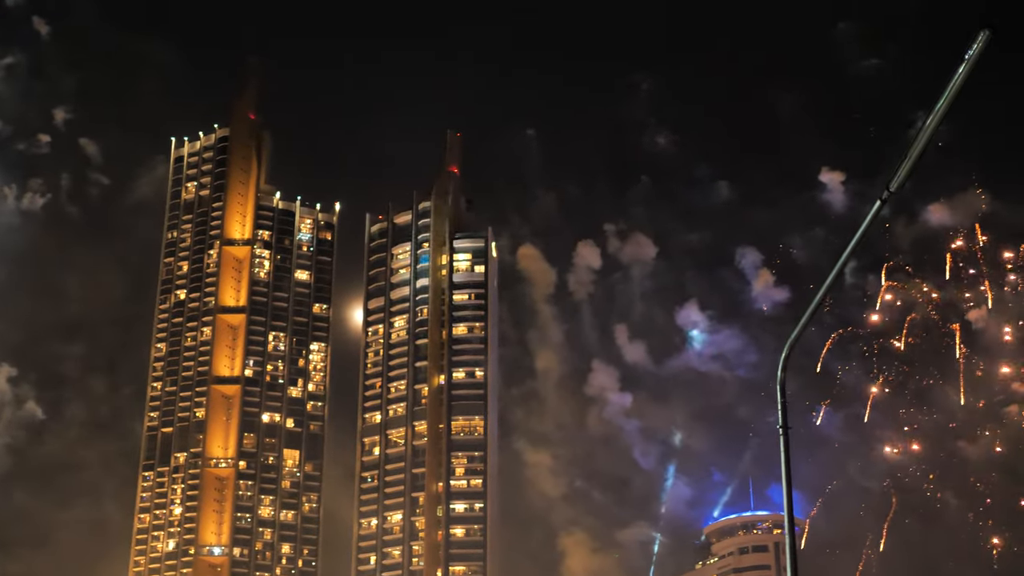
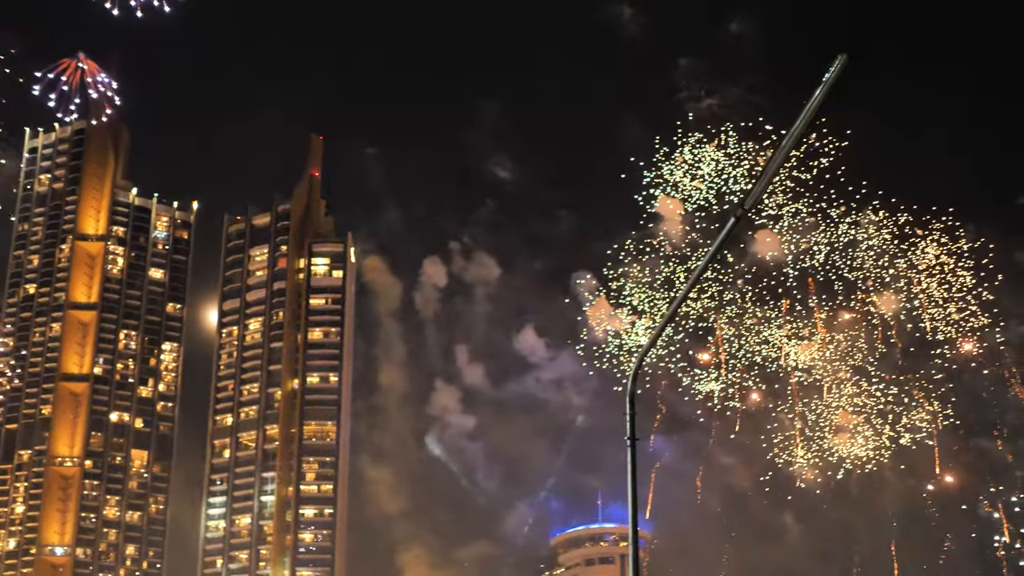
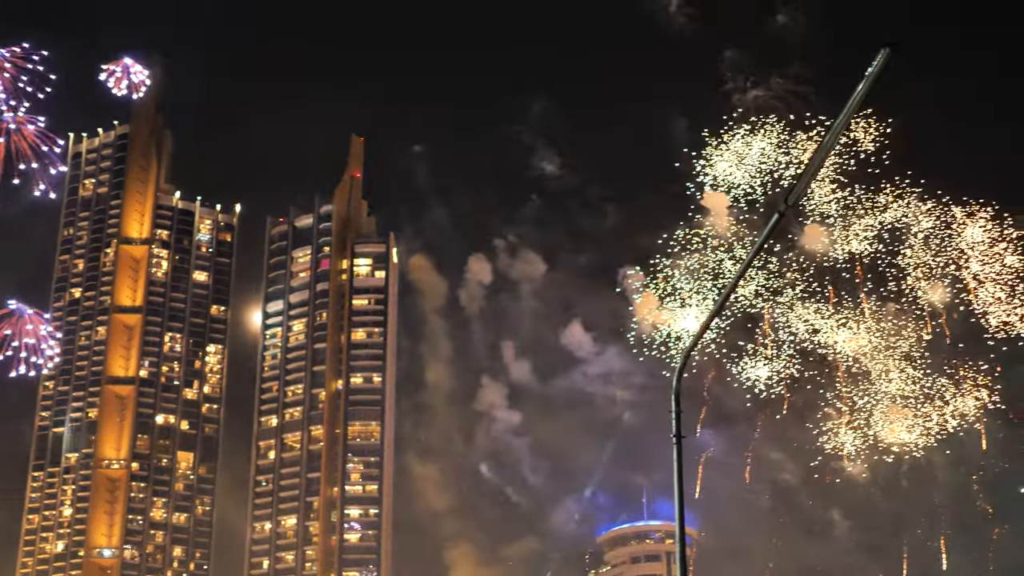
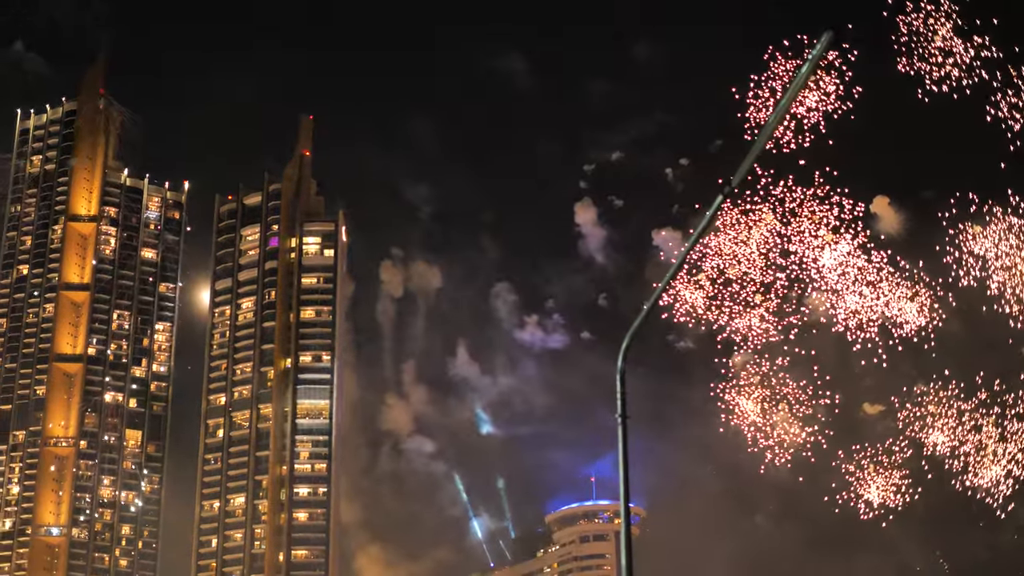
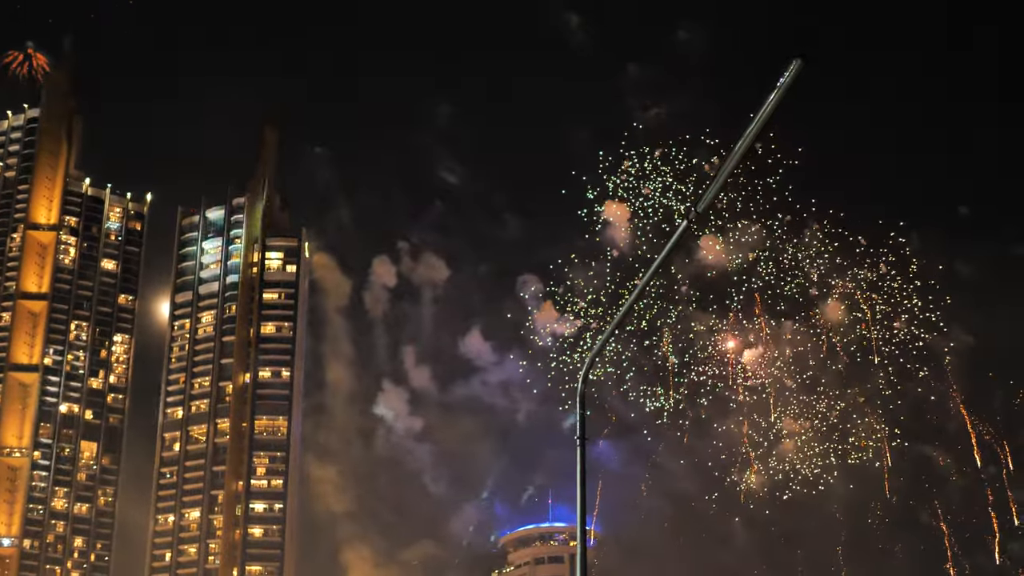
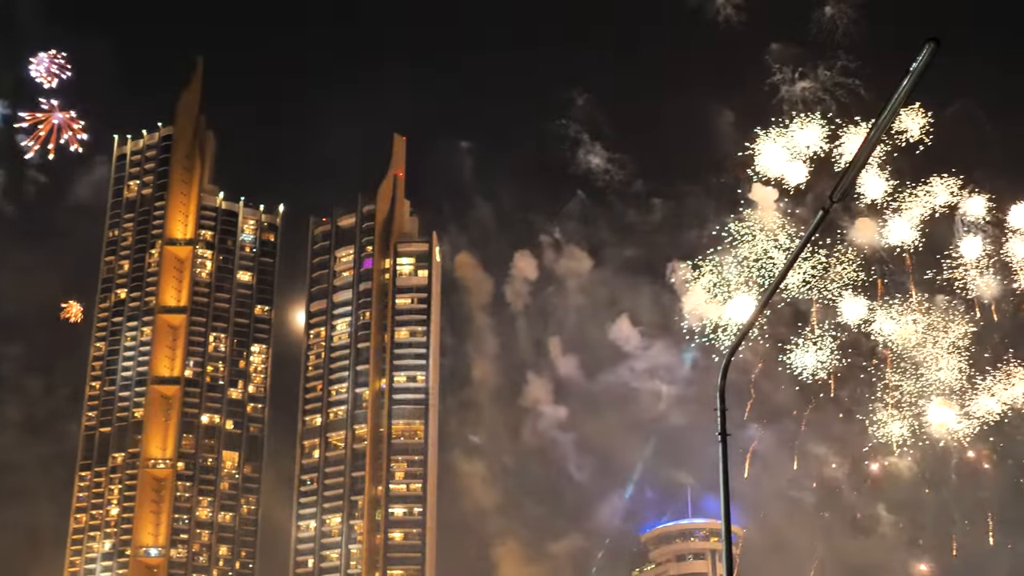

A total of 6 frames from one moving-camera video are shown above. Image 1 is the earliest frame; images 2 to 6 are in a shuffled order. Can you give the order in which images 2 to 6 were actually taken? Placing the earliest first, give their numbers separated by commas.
6, 3, 2, 5, 4
